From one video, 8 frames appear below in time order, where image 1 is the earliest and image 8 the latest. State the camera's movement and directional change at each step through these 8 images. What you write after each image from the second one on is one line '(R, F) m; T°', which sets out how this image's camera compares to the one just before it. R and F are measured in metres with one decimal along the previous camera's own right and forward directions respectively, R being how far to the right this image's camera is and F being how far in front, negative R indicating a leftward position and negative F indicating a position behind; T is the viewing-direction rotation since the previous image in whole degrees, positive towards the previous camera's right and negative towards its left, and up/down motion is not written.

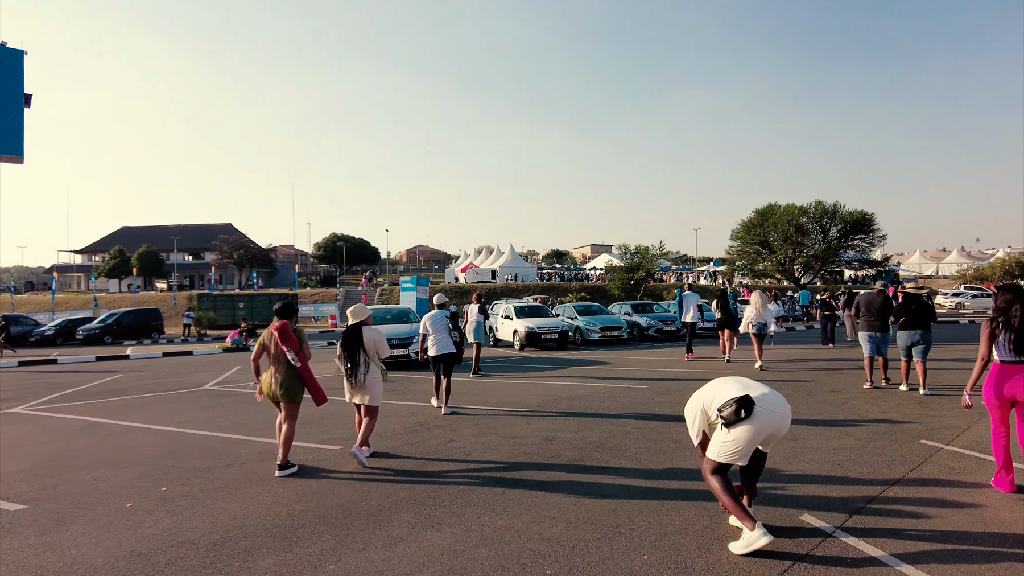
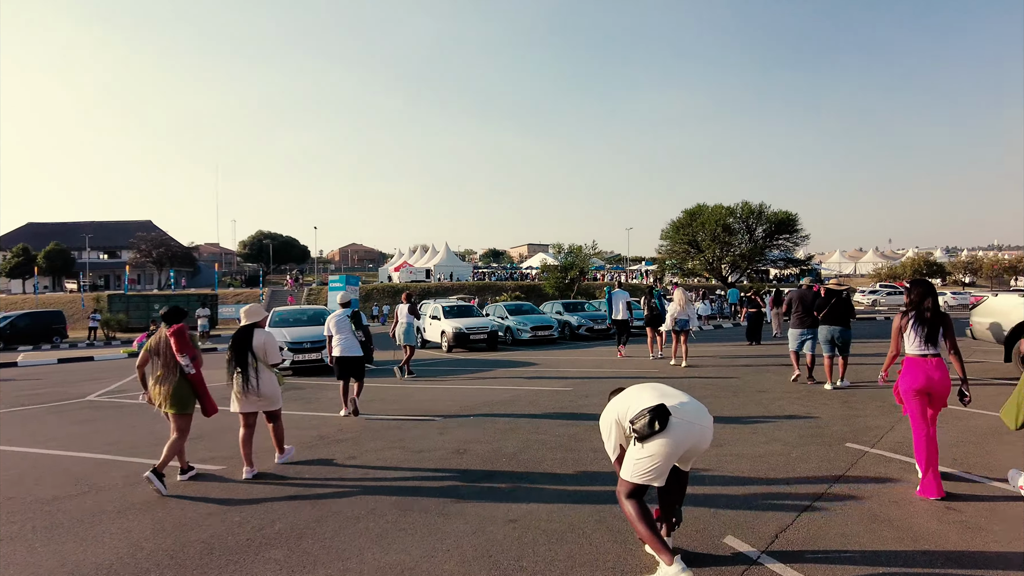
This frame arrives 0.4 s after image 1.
(+0.3, +0.5) m; +5°
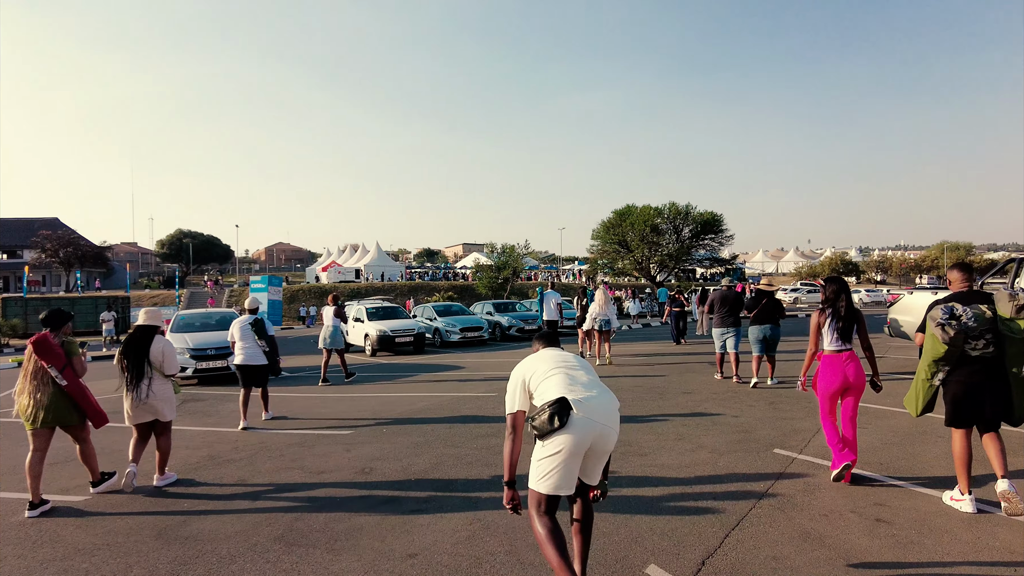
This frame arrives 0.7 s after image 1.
(+0.2, +0.4) m; +6°
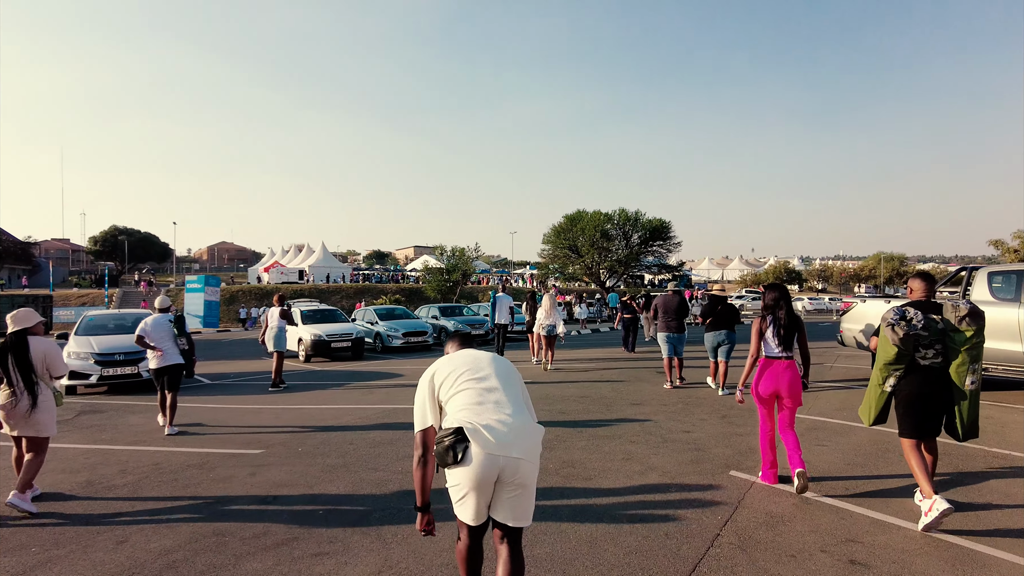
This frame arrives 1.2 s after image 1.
(+0.1, +0.6) m; +4°
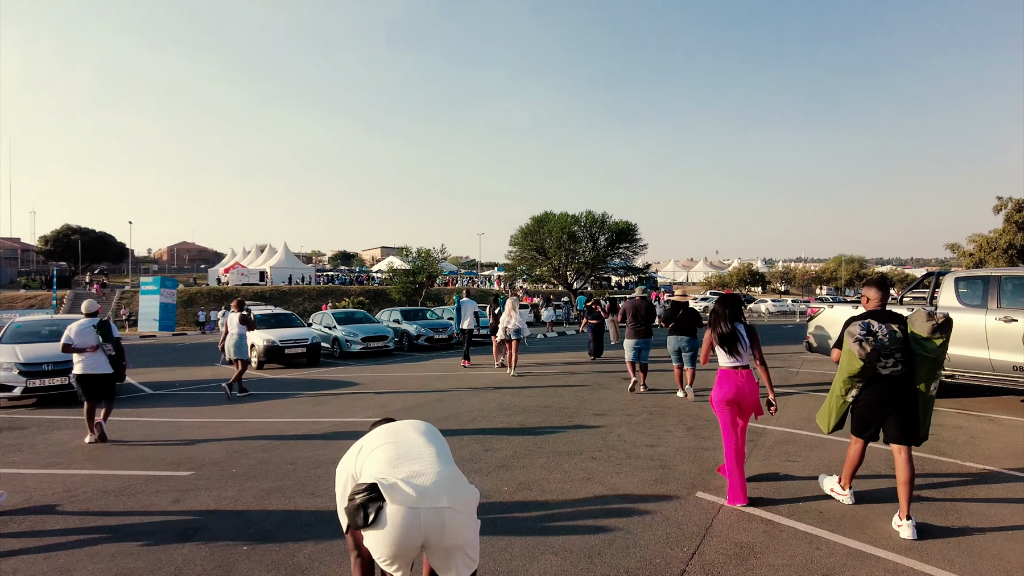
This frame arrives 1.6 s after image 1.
(+0.1, +0.4) m; +3°
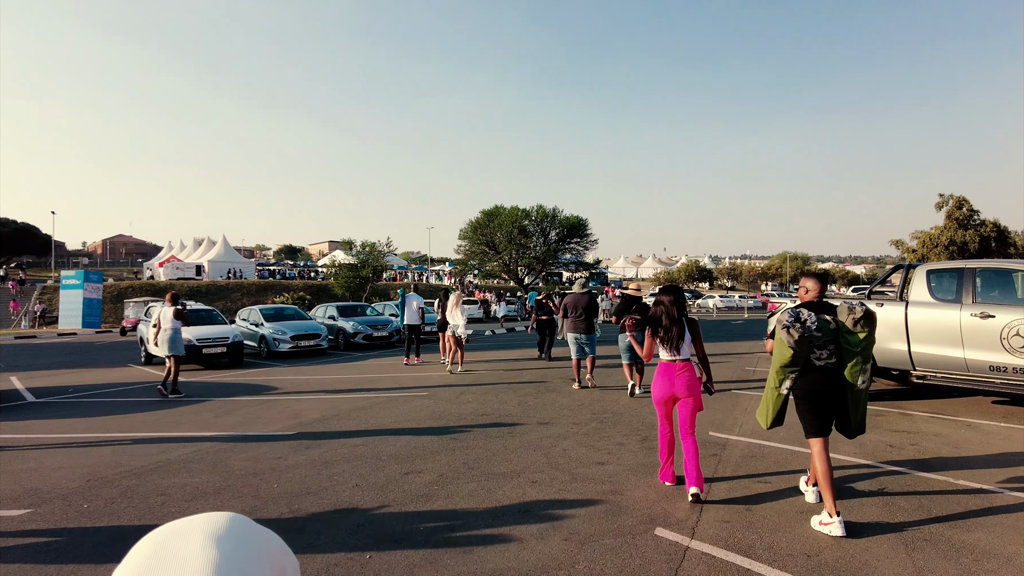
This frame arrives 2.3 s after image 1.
(+0.2, +0.9) m; +4°
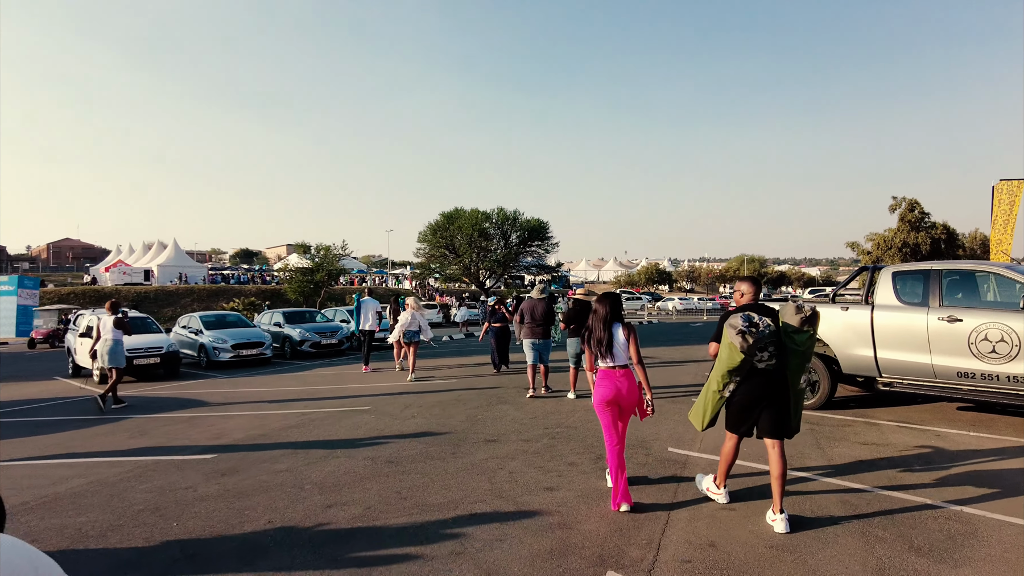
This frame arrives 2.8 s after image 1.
(+0.2, +0.5) m; +3°
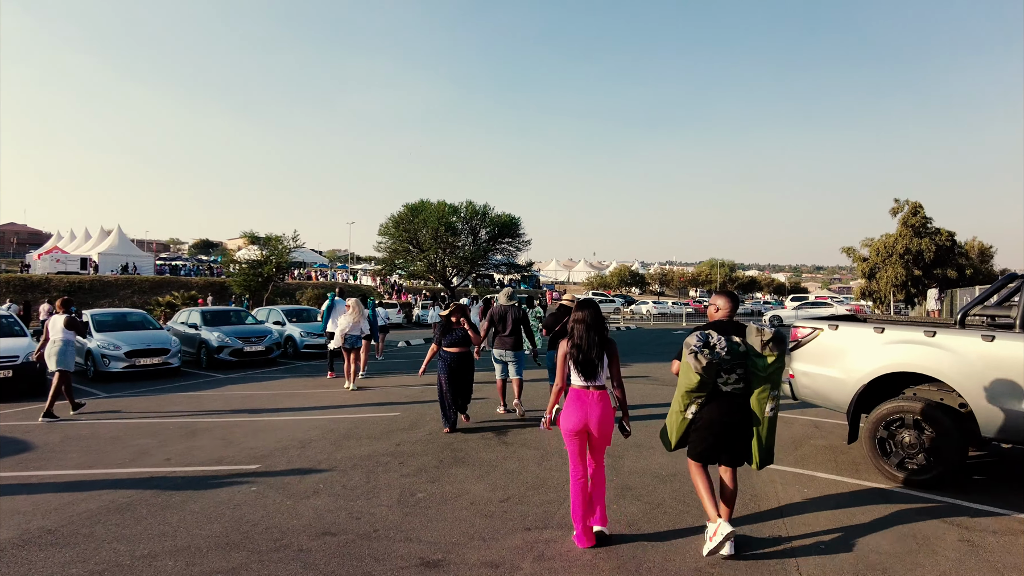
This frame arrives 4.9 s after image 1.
(0.0, +2.6) m; +3°
